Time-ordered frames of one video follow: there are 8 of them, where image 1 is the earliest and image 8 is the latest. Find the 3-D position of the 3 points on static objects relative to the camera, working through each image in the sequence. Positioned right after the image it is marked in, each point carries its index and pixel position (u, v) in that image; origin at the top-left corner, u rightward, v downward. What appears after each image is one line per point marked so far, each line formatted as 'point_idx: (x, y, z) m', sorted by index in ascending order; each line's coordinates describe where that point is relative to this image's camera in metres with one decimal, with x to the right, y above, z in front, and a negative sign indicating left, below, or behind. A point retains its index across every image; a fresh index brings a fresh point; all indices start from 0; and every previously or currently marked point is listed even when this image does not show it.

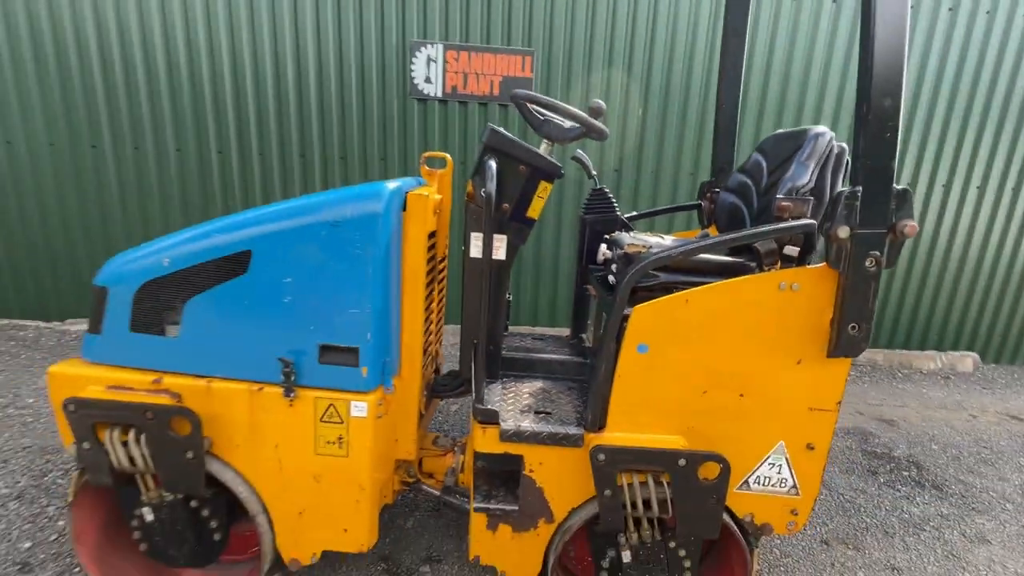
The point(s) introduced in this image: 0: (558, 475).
0: (+0.1, -0.5, +1.4) m
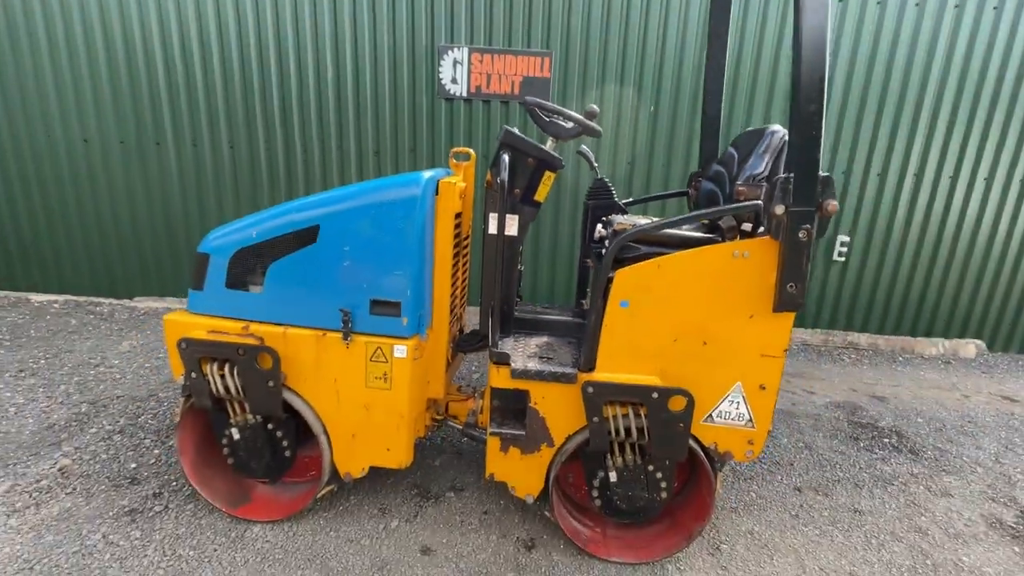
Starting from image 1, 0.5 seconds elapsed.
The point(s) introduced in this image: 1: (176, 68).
0: (+0.2, -0.4, +1.7) m
1: (-2.8, +1.9, +4.2) m
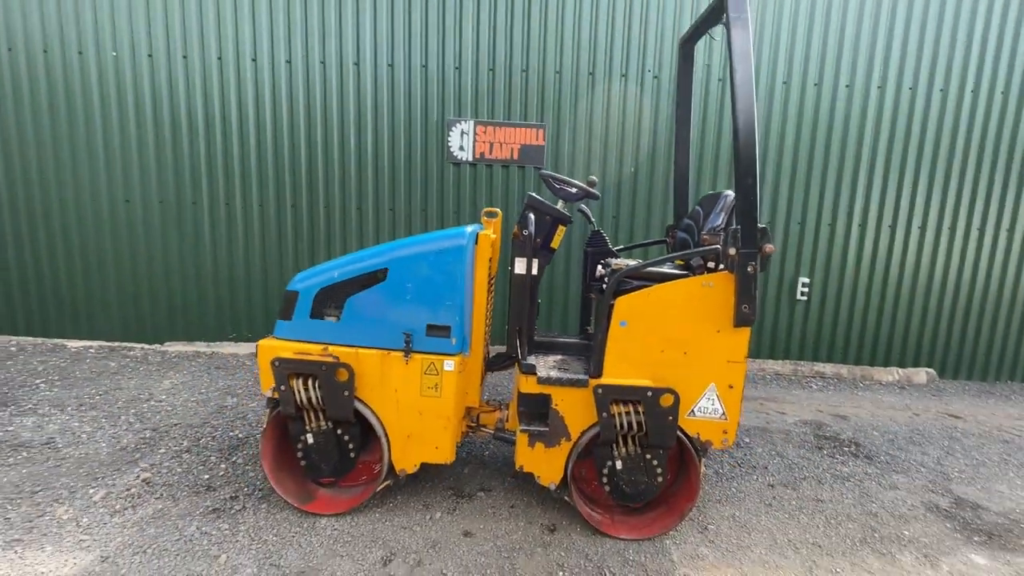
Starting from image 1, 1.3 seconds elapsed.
0: (+0.3, -0.5, +2.2) m
1: (-2.8, +1.4, +4.8) m
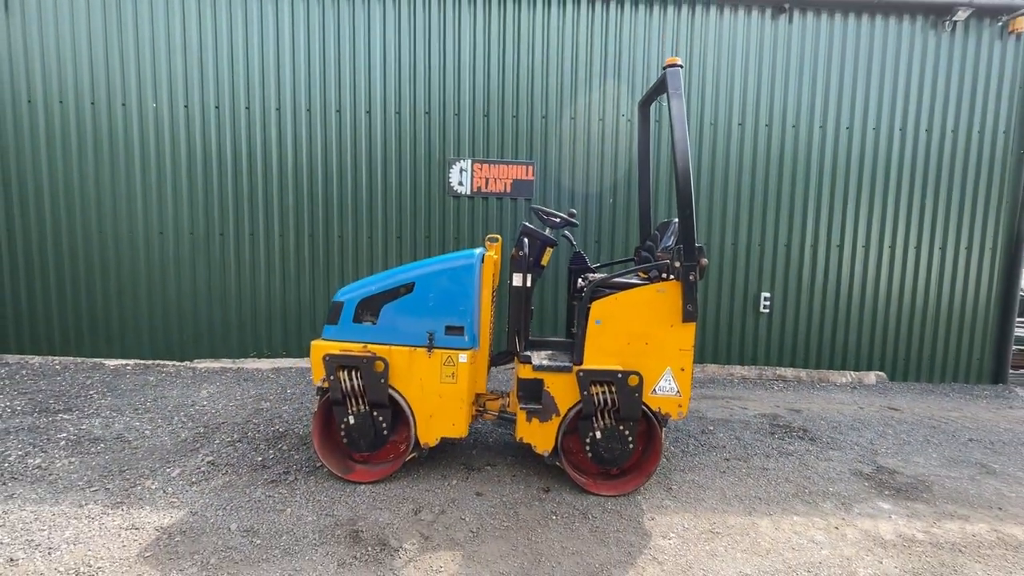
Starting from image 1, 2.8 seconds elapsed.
0: (+0.3, -0.6, +2.8) m
1: (-2.9, +1.2, +5.5) m
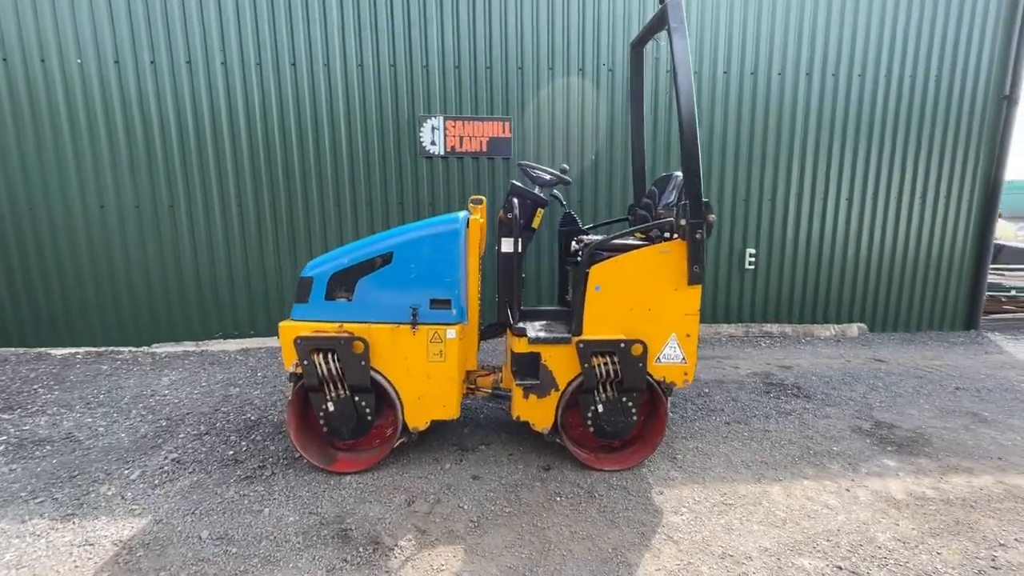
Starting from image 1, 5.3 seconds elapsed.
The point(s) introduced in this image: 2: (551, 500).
0: (+0.3, -0.4, +2.6) m
1: (-3.1, +1.4, +4.9) m
2: (+0.2, -1.1, +2.4) m
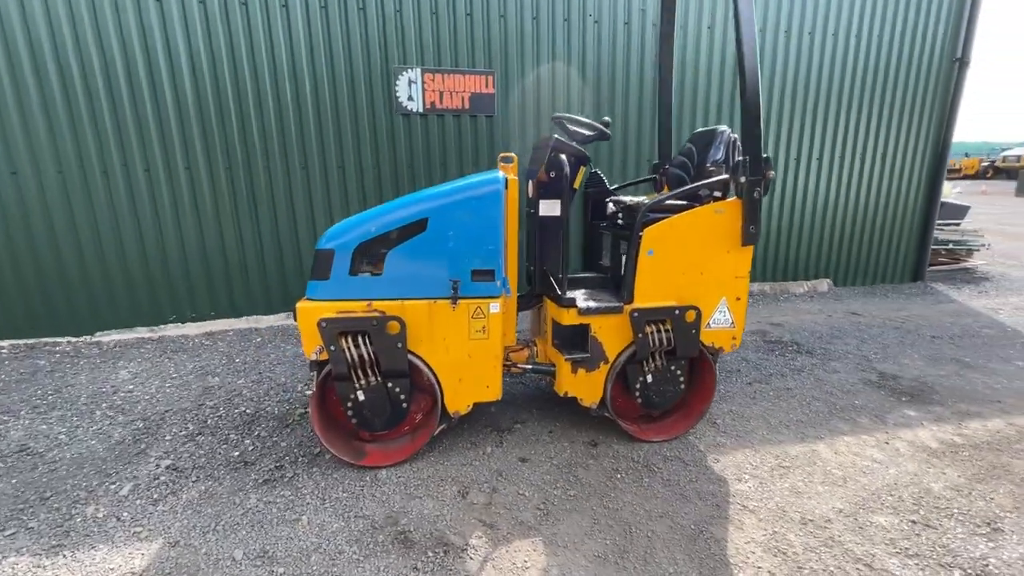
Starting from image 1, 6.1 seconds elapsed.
0: (+0.5, -0.2, +2.4) m
1: (-3.2, +1.6, +4.2) m
2: (+0.5, -0.9, +2.3) m
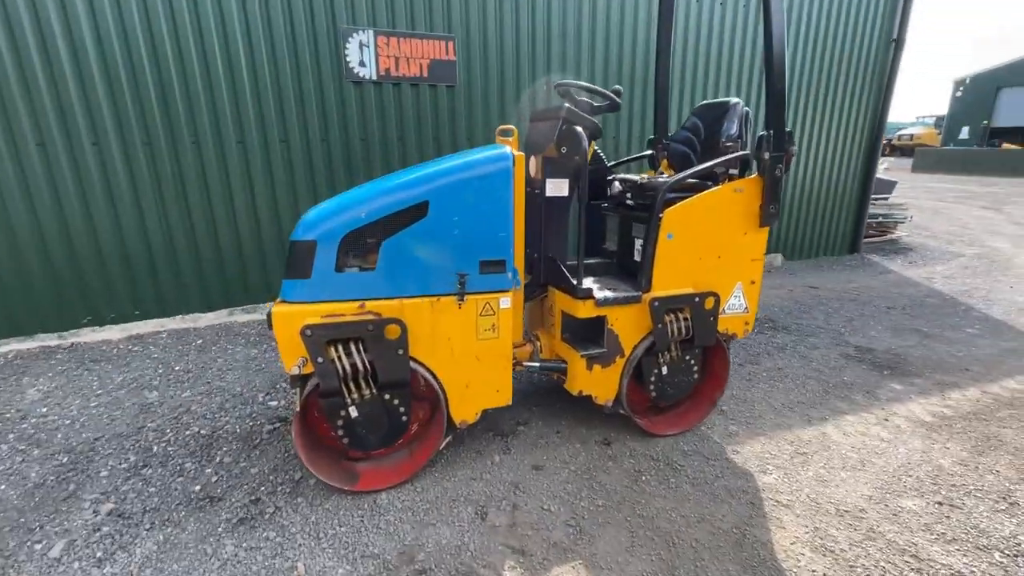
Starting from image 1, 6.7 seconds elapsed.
0: (+0.5, -0.2, +2.2) m
1: (-3.4, +1.6, +3.4) m
2: (+0.6, -0.9, +2.1) m
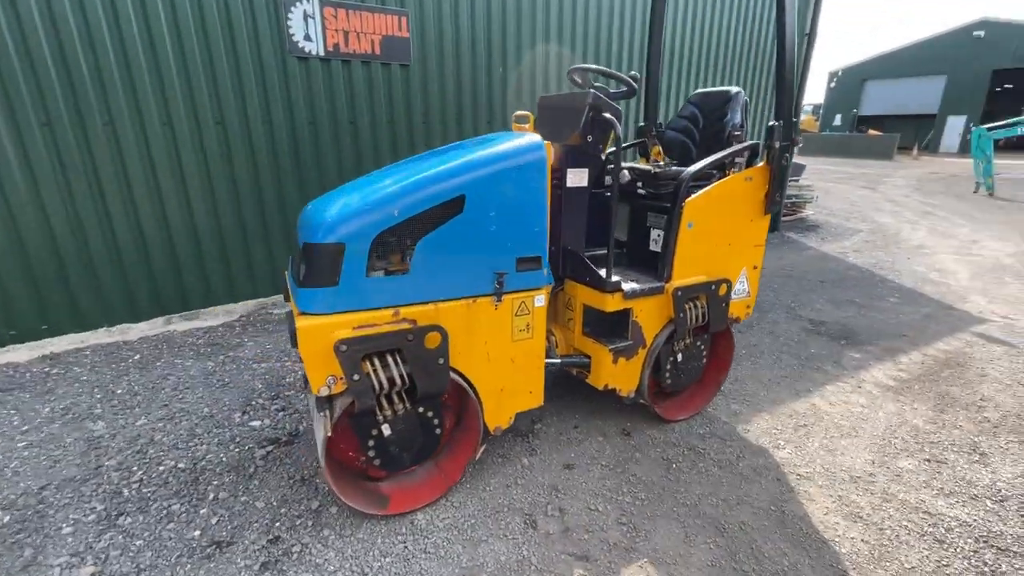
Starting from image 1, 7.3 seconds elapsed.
0: (+0.6, -0.1, +2.2) m
1: (-3.5, +1.5, +2.7) m
2: (+0.7, -0.8, +2.2) m
